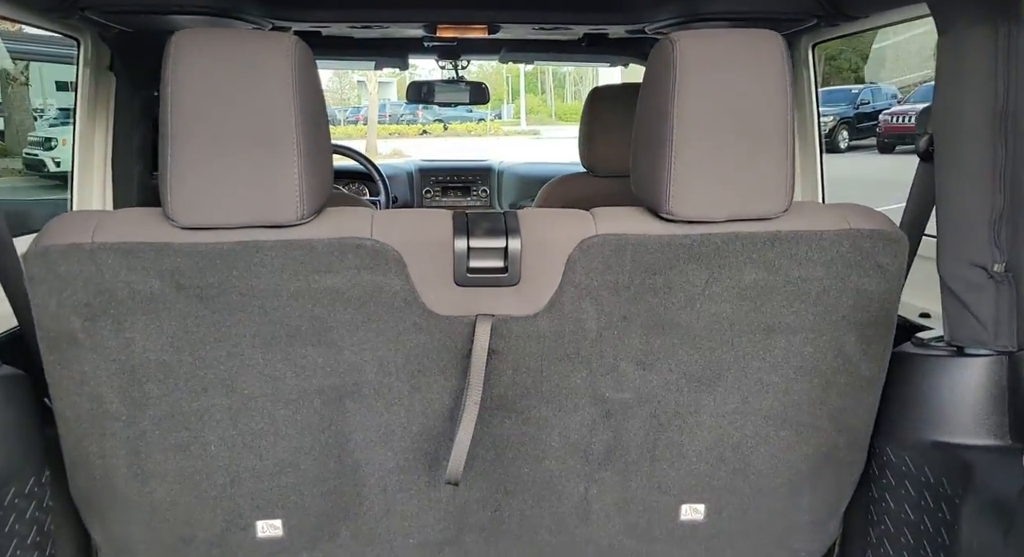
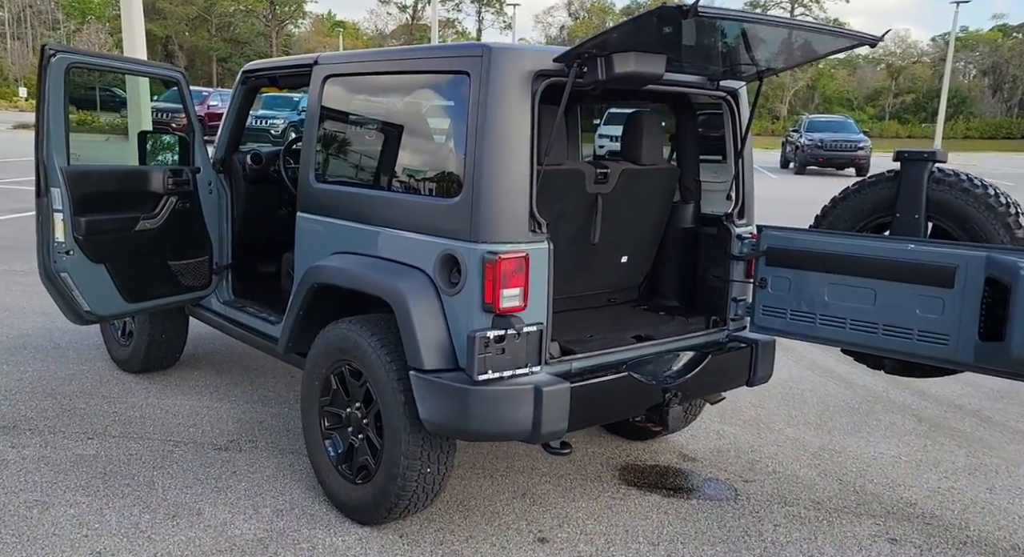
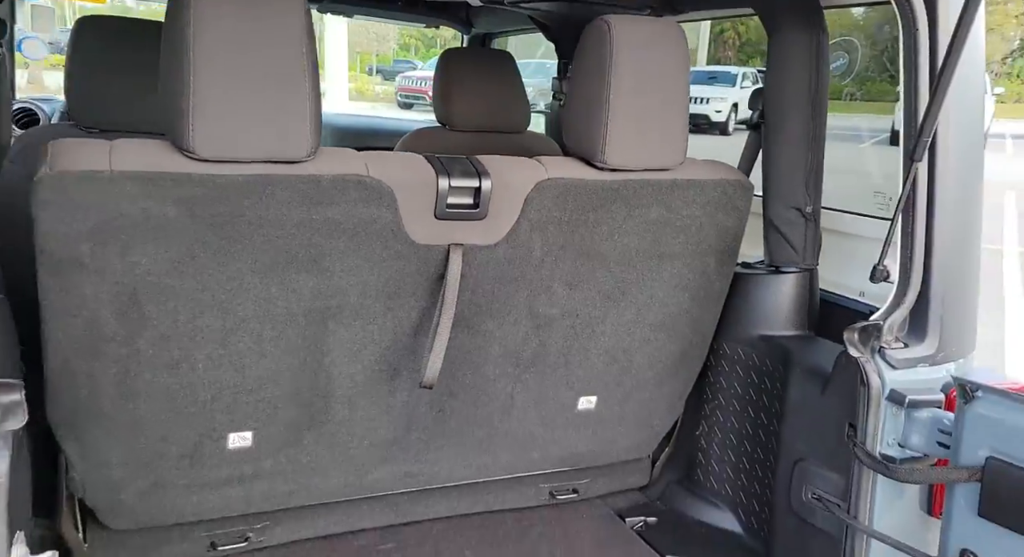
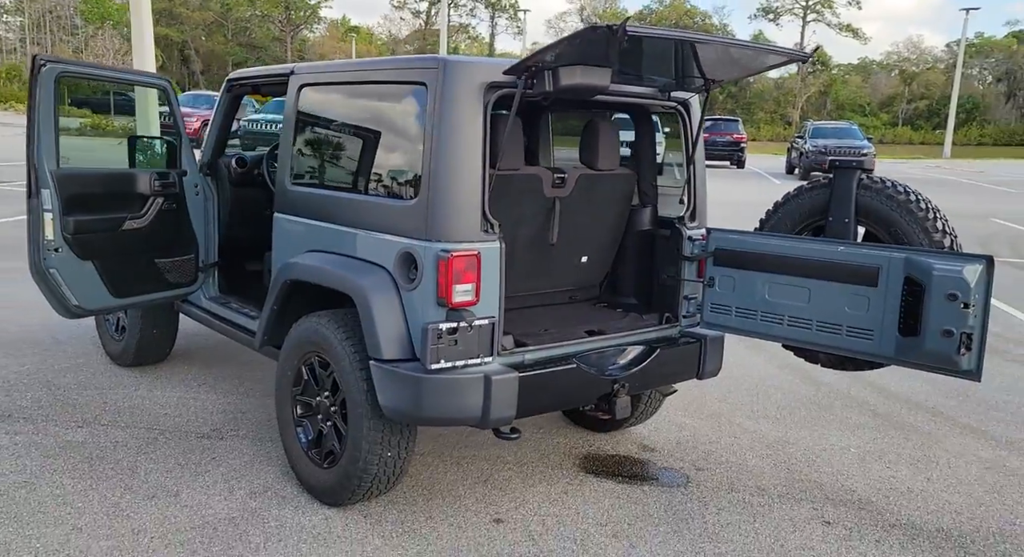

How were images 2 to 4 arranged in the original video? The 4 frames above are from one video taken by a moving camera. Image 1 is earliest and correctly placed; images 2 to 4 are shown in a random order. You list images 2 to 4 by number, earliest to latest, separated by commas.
3, 4, 2
